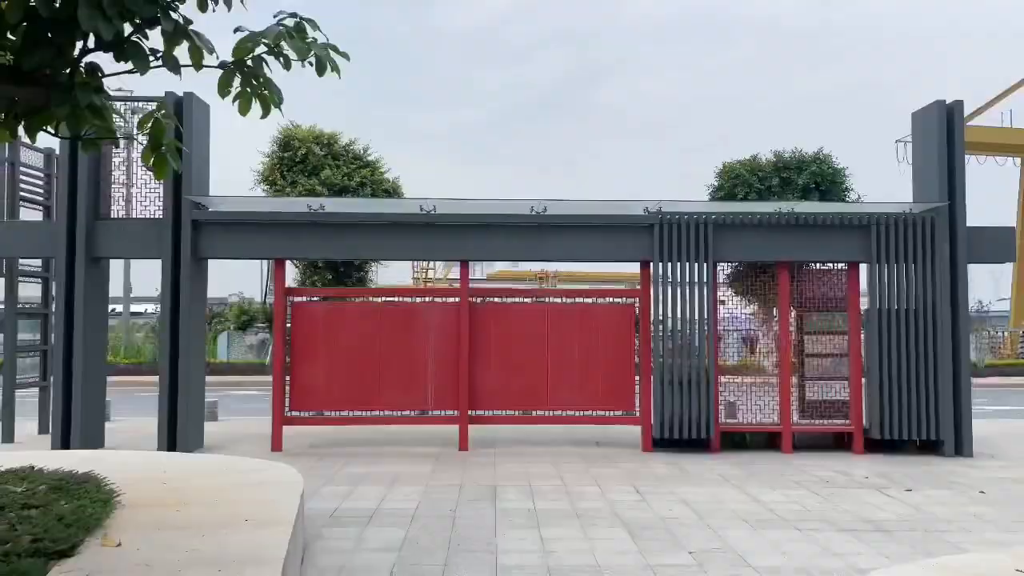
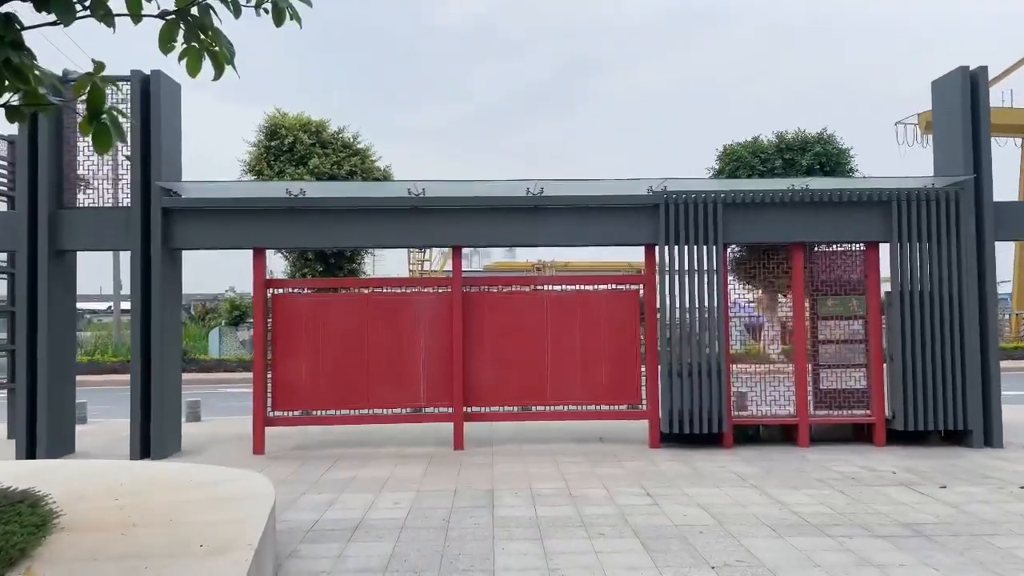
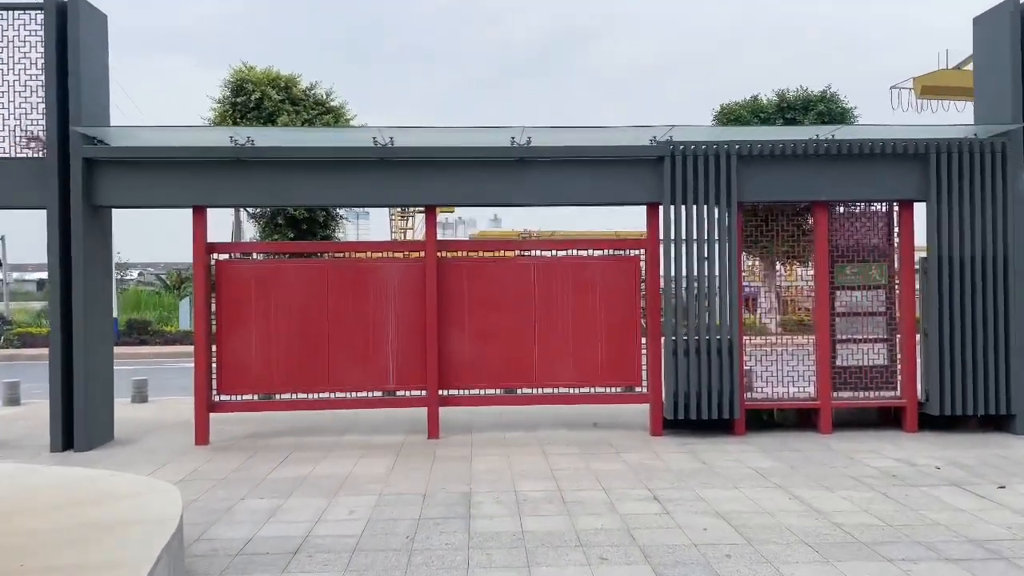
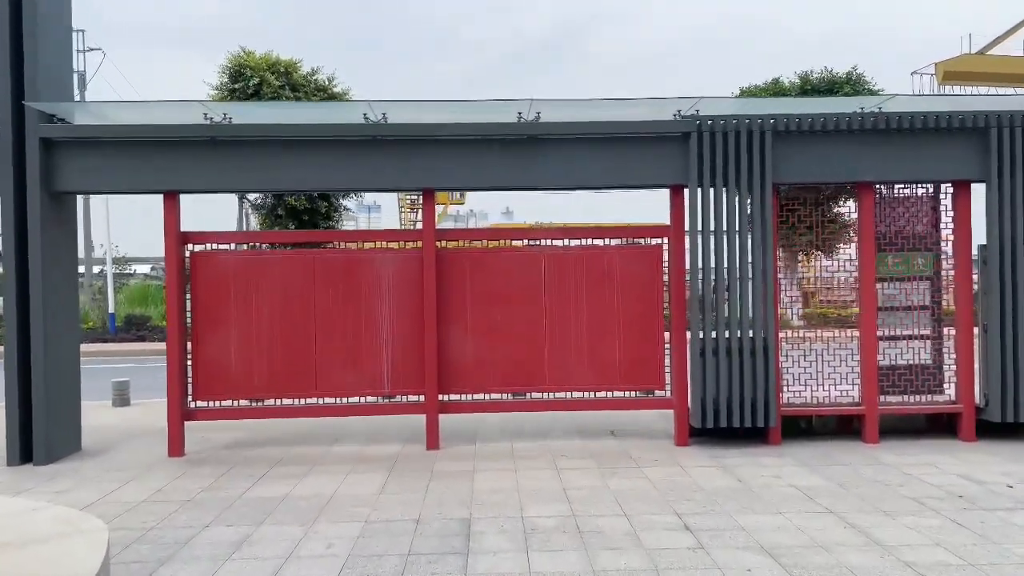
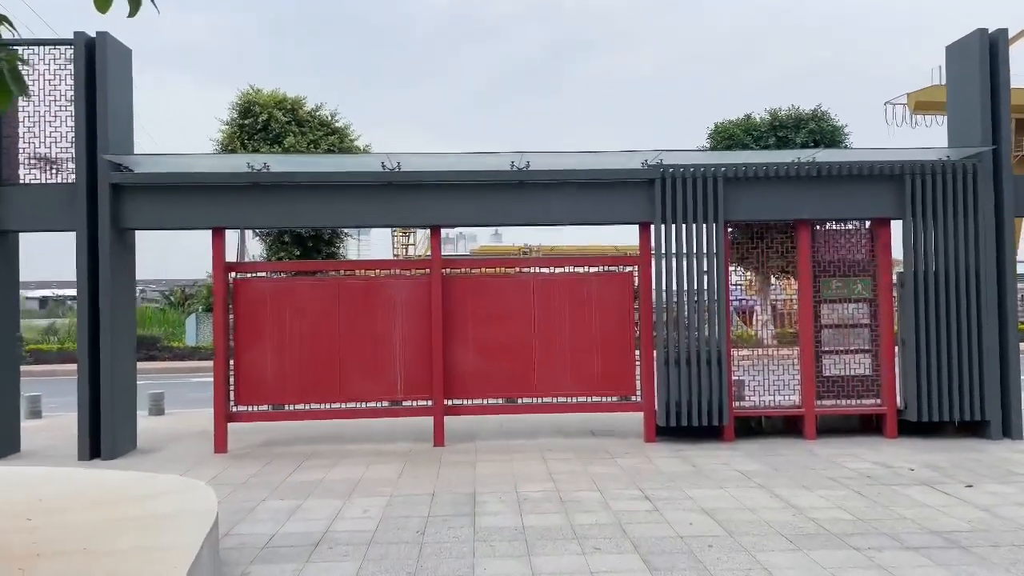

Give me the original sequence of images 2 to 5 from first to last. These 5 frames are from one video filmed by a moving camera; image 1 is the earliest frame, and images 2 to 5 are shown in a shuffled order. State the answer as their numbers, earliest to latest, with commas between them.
2, 5, 3, 4
